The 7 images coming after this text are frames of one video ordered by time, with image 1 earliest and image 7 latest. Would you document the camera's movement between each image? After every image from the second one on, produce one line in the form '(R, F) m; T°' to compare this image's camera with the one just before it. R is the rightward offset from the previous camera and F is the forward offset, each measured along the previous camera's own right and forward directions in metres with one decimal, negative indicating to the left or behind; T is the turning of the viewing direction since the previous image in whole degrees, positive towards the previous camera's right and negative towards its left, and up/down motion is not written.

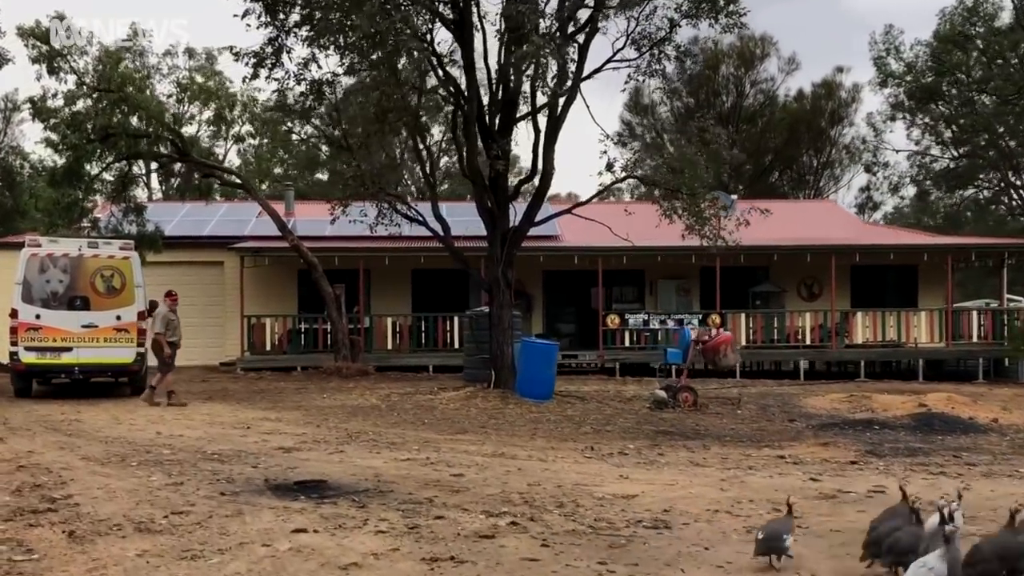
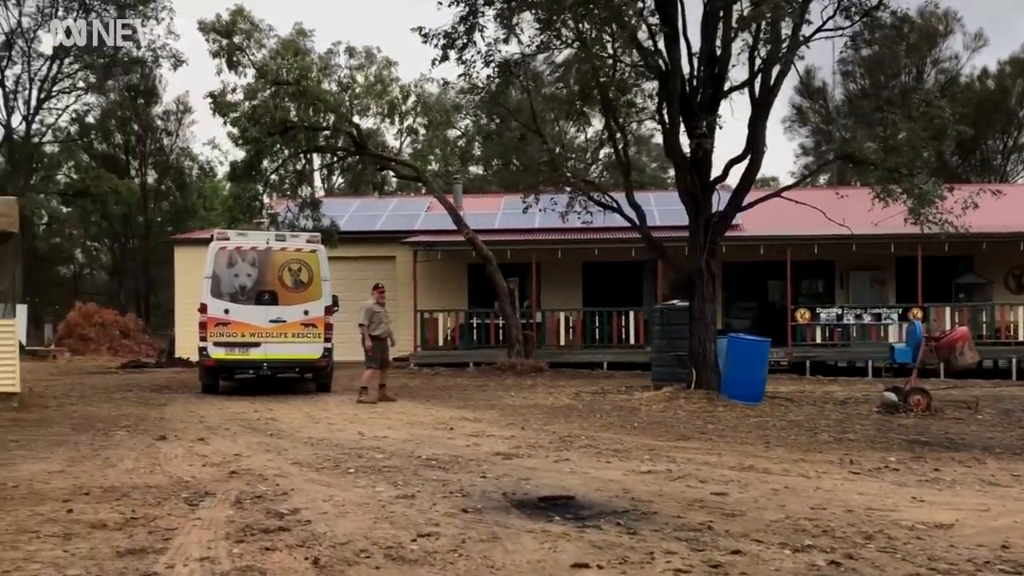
(-0.7, +0.8) m; -8°
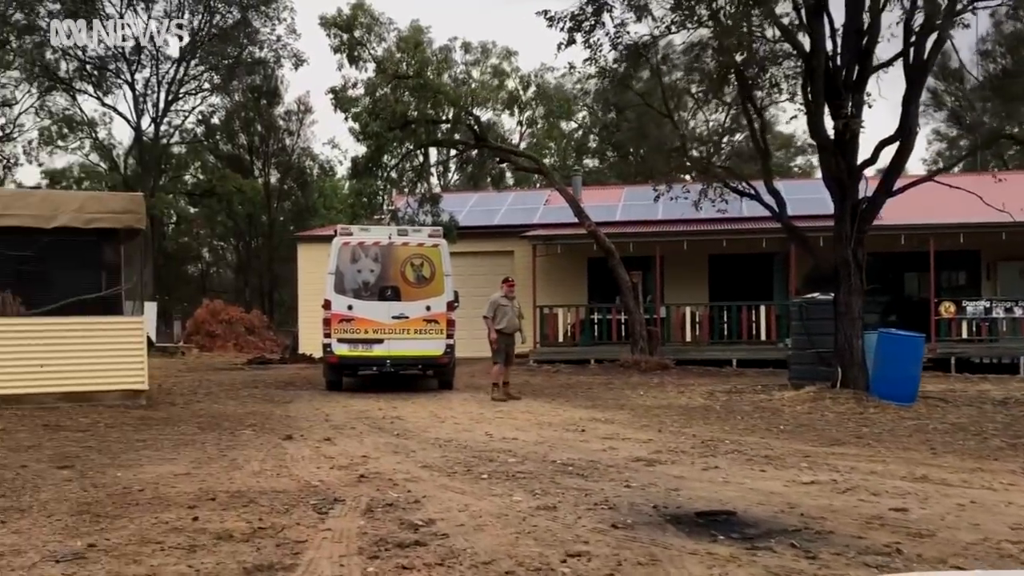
(-0.2, +0.5) m; -6°
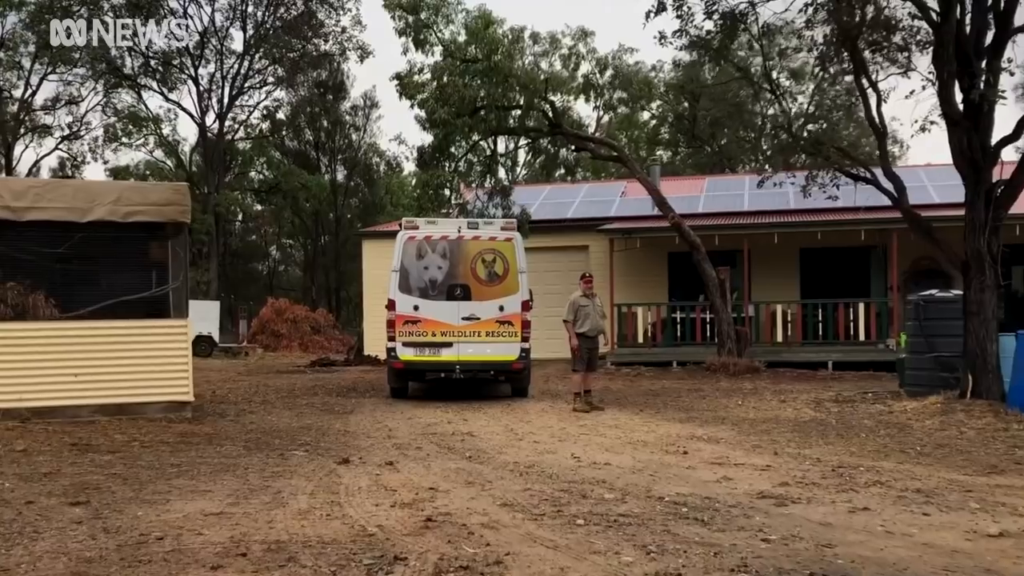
(-0.2, +1.2) m; -4°
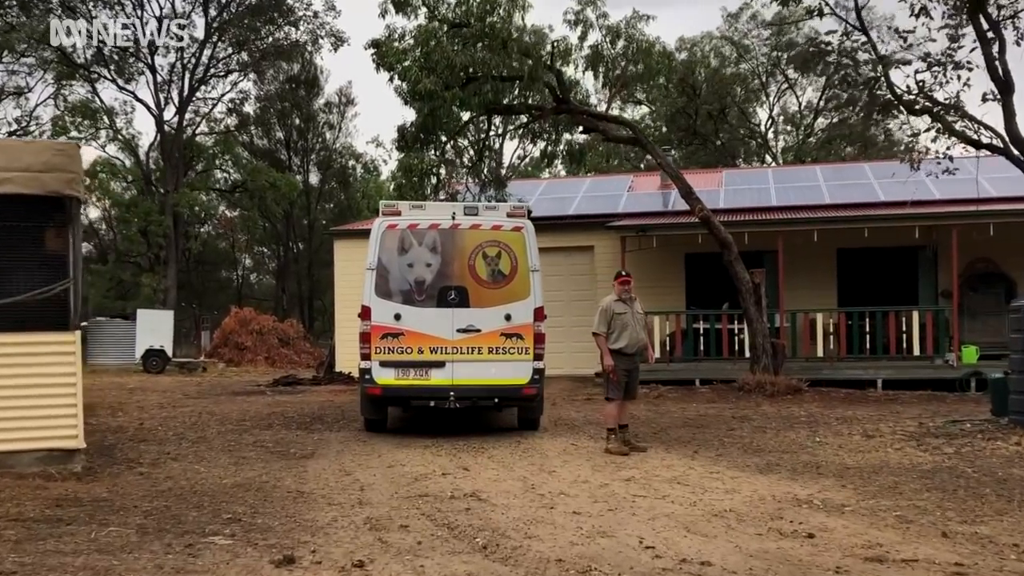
(-0.3, +2.6) m; +1°
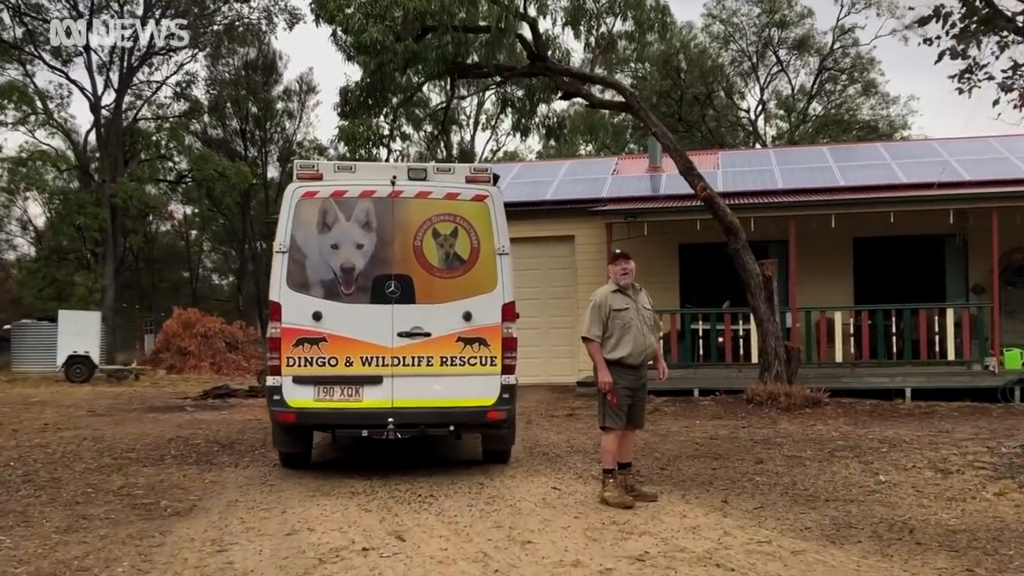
(+0.1, +2.3) m; +1°
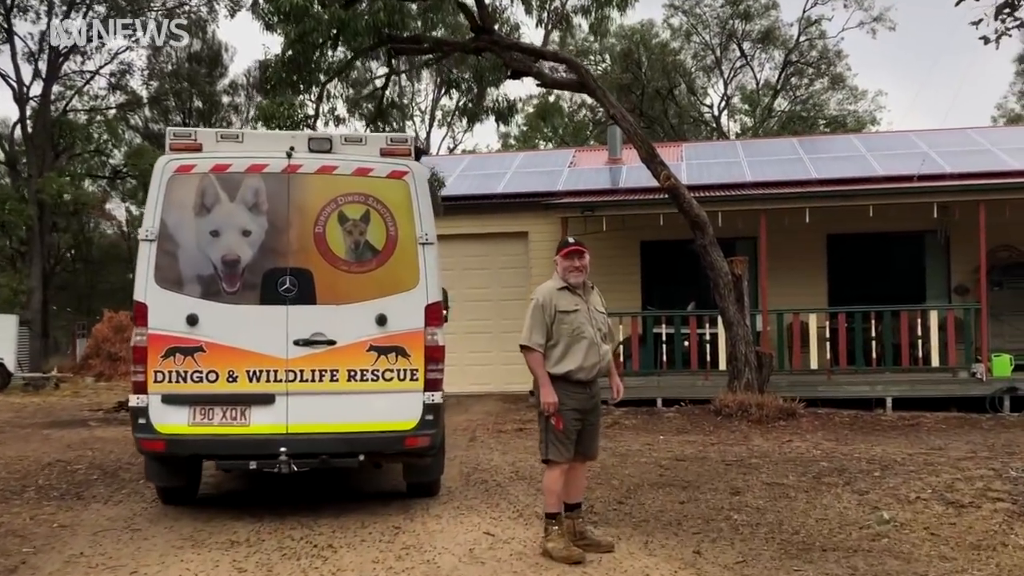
(+0.2, +1.2) m; +2°
